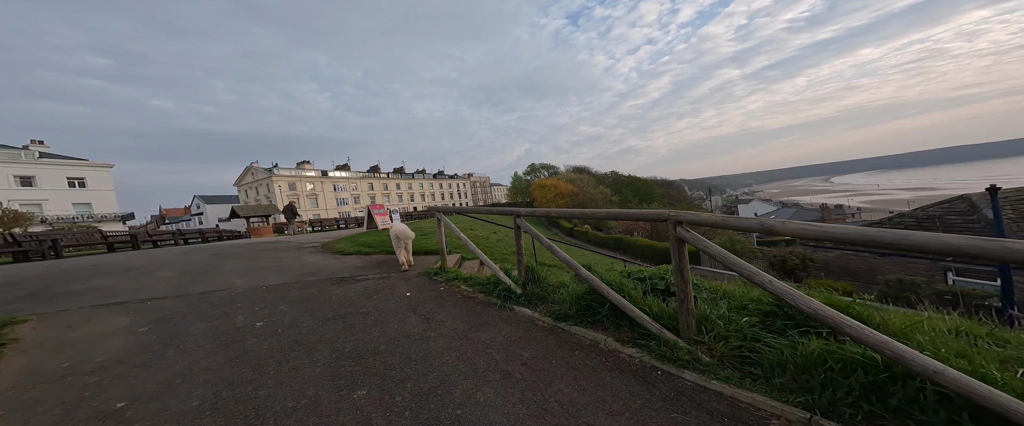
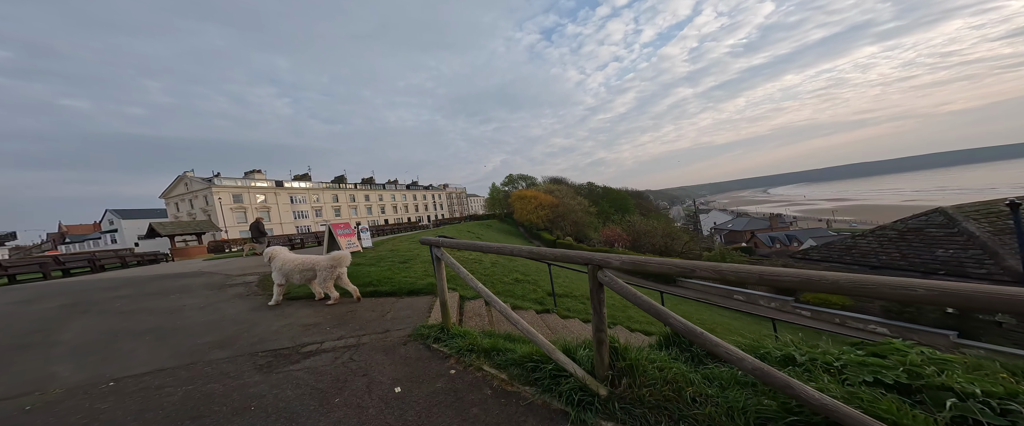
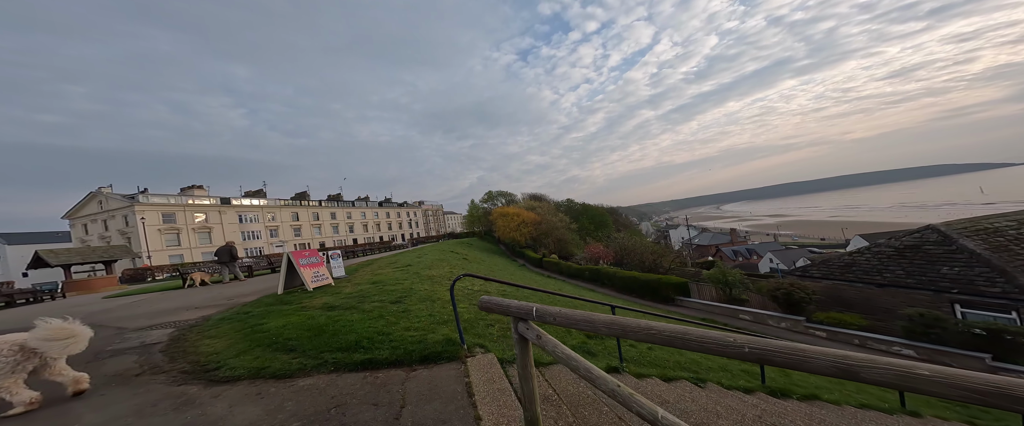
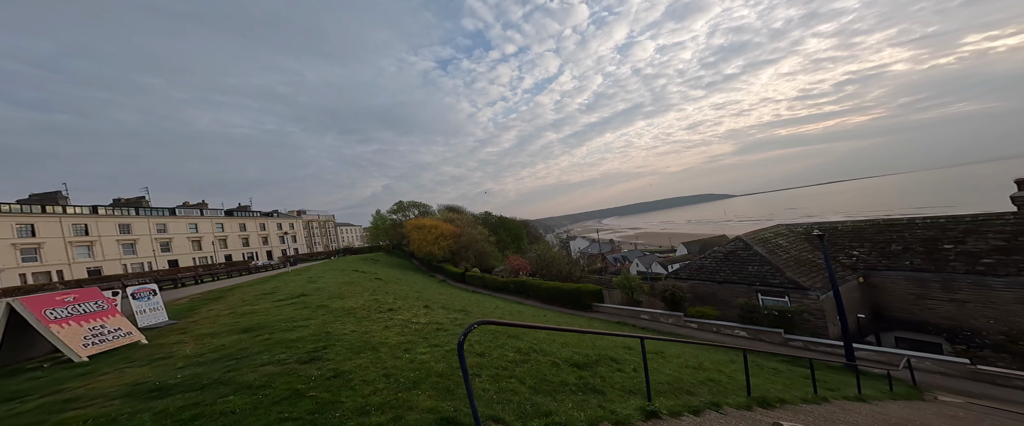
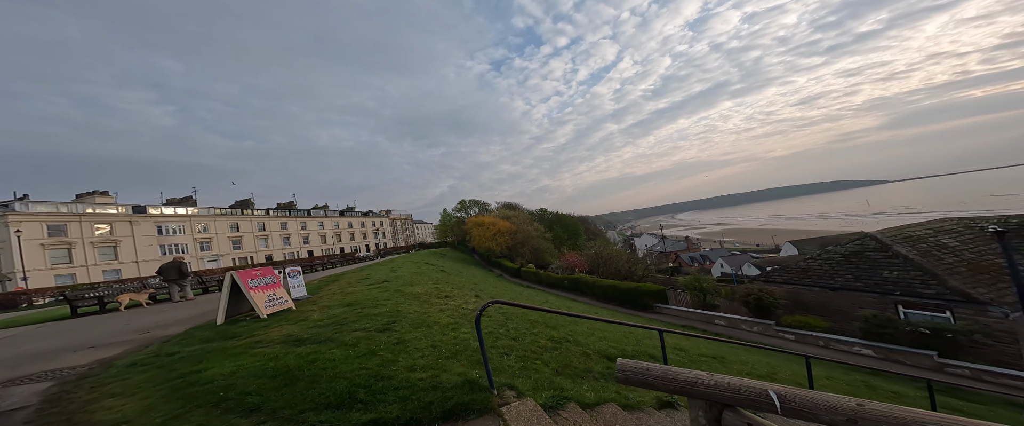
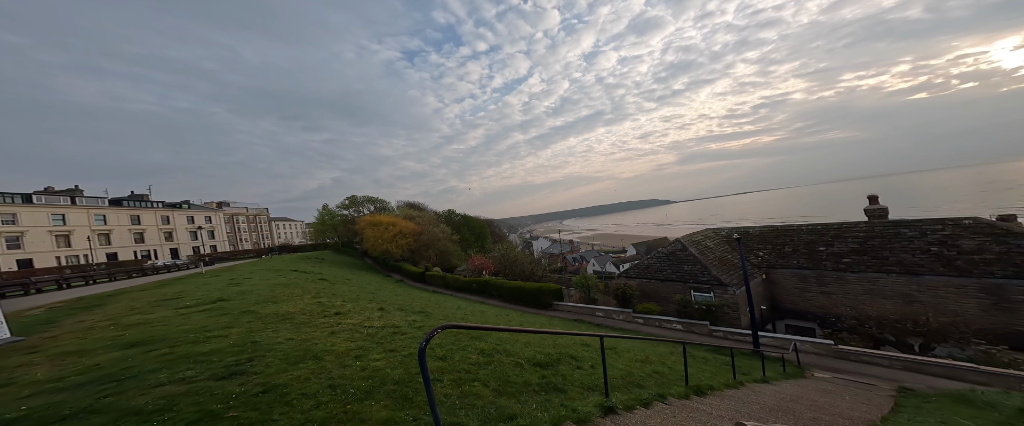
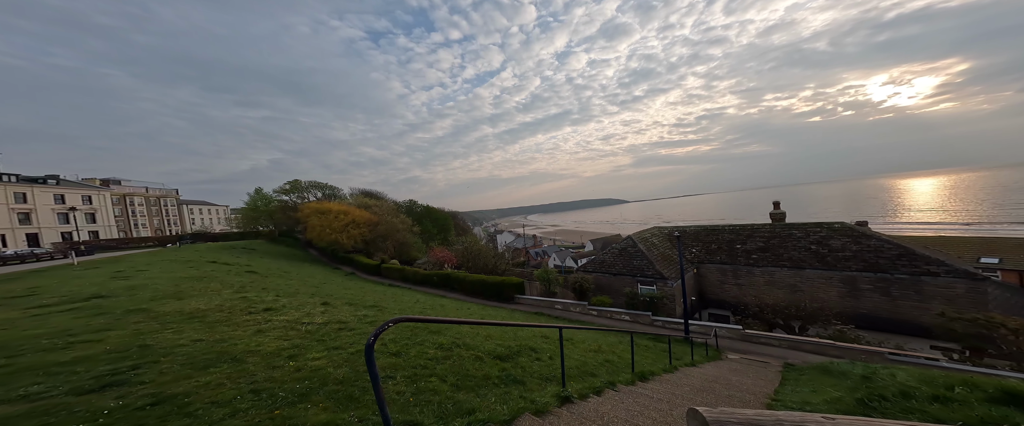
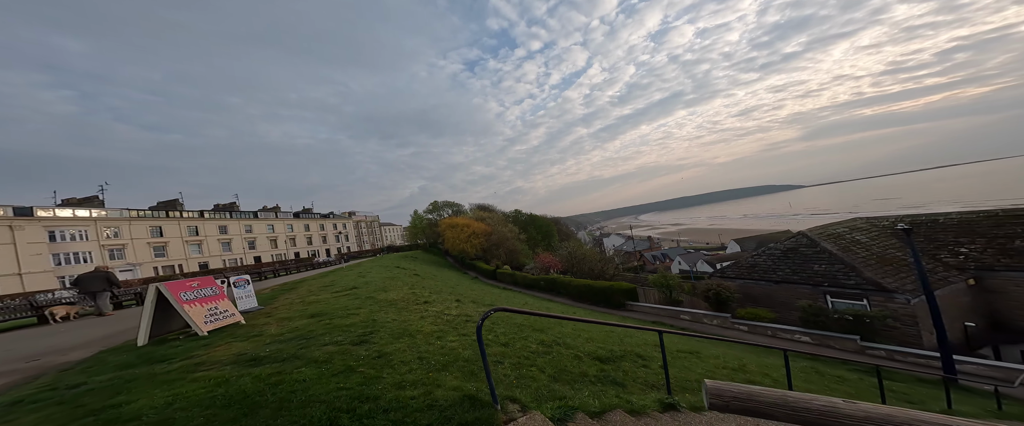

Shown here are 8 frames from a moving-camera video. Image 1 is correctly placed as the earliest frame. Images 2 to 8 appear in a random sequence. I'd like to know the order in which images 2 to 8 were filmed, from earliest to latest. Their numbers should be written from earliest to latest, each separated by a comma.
2, 3, 5, 8, 4, 6, 7
